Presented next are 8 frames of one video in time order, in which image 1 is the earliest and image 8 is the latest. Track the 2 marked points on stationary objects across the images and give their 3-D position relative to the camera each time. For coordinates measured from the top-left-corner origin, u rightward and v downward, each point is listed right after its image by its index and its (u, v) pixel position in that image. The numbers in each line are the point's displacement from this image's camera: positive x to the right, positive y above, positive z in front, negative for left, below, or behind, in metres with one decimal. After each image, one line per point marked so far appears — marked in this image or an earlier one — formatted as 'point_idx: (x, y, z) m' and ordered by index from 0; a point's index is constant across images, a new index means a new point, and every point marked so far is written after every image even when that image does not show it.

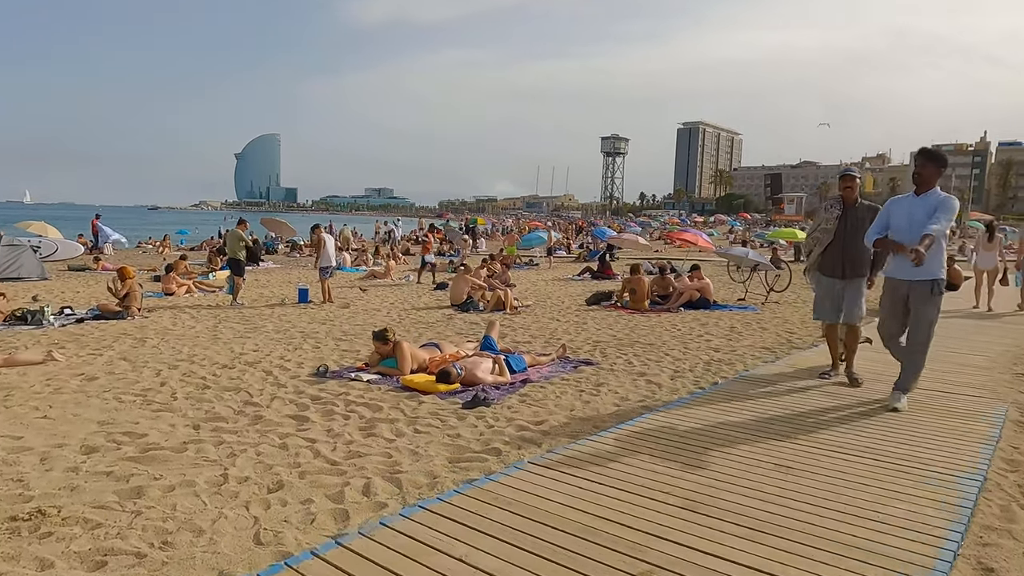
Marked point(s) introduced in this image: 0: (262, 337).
0: (-3.2, -0.6, +8.6) m
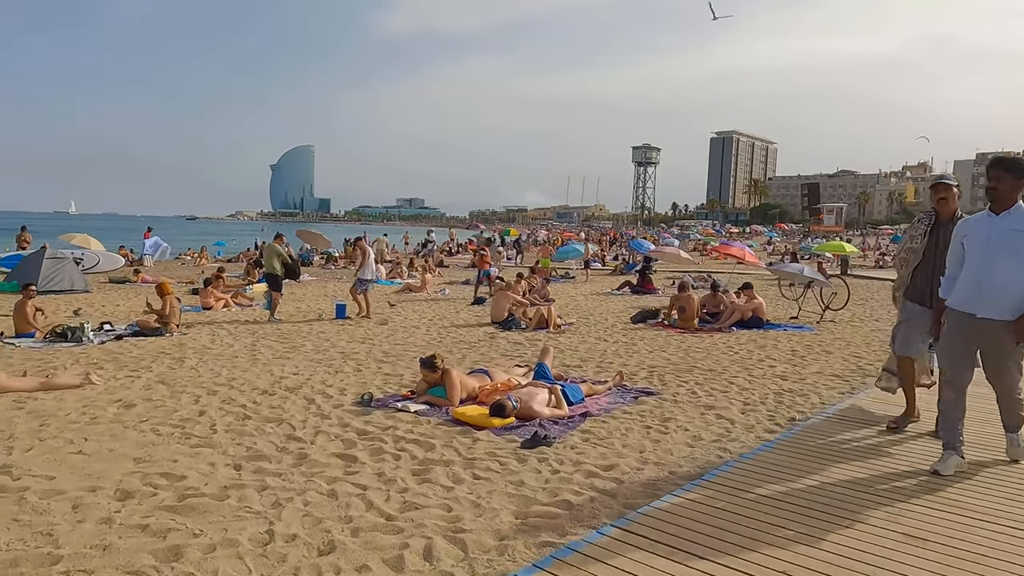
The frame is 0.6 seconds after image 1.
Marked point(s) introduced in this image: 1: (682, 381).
0: (-2.6, -0.9, +8.3) m
1: (+1.8, -1.0, +6.9) m
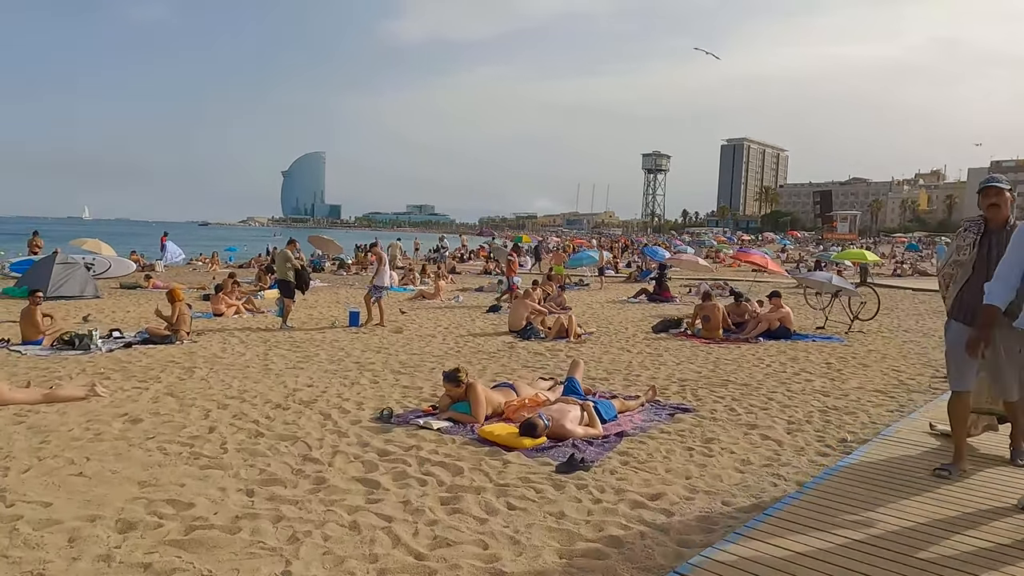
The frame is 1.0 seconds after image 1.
0: (-2.4, -1.0, +8.0) m
1: (+2.0, -1.1, +6.5) m
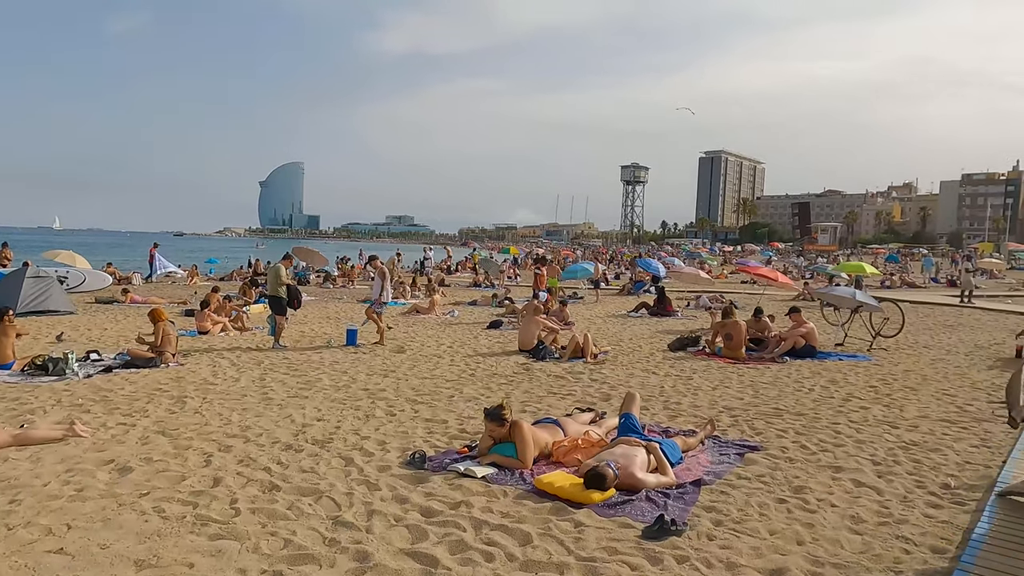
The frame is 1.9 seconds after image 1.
0: (-2.1, -1.2, +7.2) m
1: (+2.4, -1.3, +5.9) m
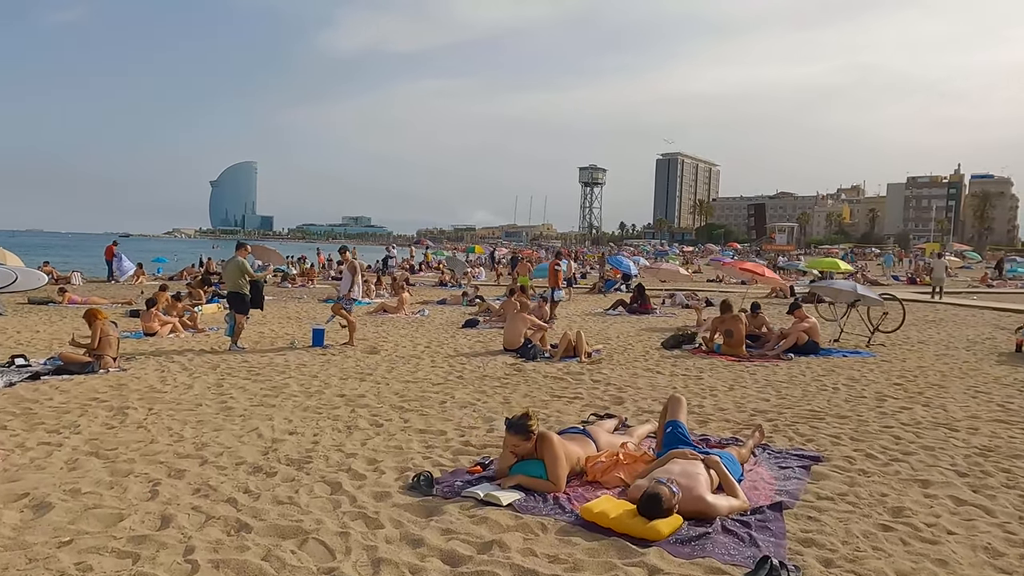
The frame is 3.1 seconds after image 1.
0: (-2.0, -1.1, +6.2) m
1: (+2.5, -1.1, +5.1) m
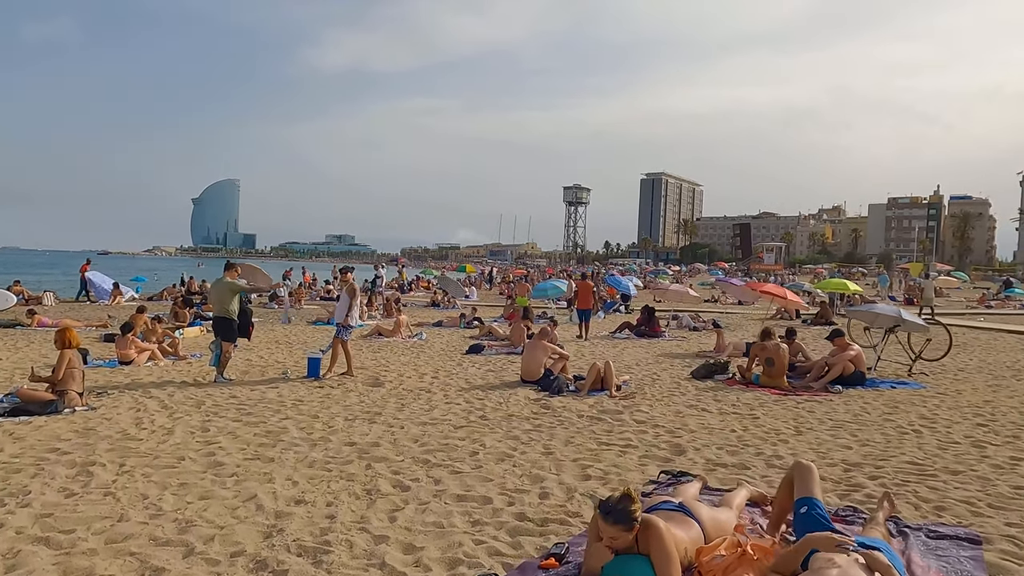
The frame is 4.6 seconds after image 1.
0: (-1.7, -1.3, +5.1) m
1: (+2.9, -1.4, +4.2) m
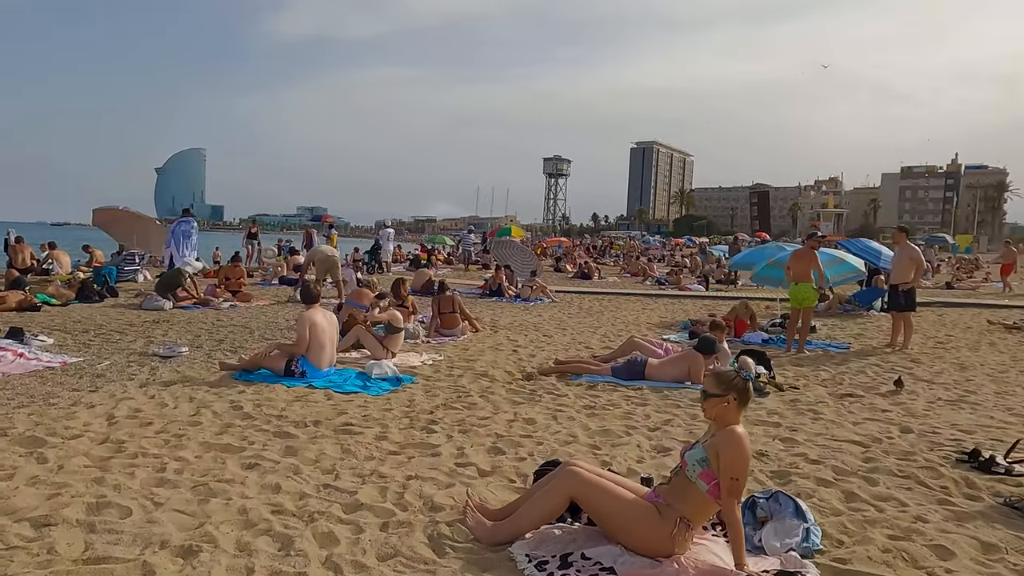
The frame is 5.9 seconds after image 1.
0: (+2.2, -1.7, -7.6) m
1: (+6.8, -1.7, -8.3) m
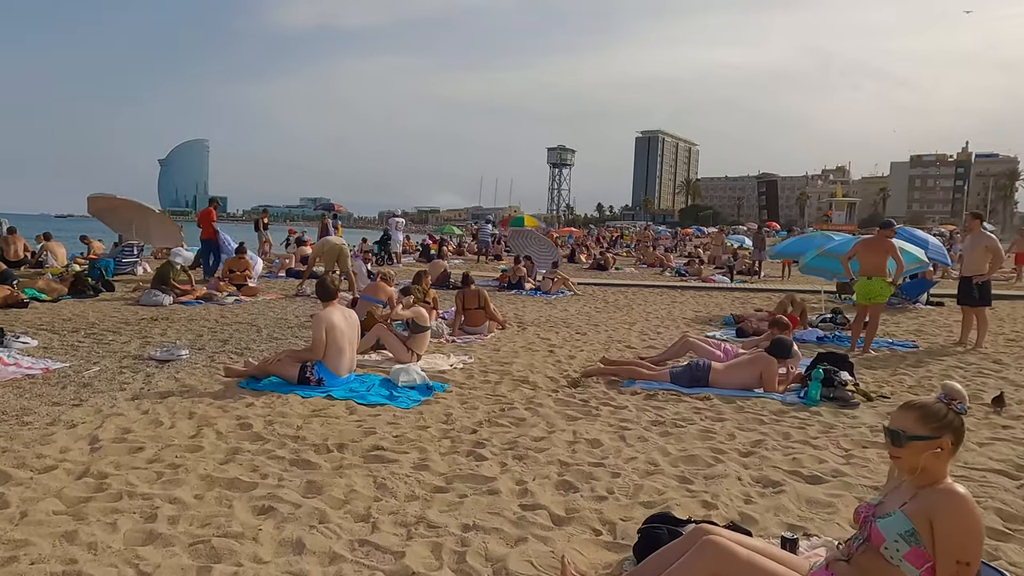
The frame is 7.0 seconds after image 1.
0: (+2.6, -1.8, -8.5) m
1: (+7.2, -1.9, -9.2) m
